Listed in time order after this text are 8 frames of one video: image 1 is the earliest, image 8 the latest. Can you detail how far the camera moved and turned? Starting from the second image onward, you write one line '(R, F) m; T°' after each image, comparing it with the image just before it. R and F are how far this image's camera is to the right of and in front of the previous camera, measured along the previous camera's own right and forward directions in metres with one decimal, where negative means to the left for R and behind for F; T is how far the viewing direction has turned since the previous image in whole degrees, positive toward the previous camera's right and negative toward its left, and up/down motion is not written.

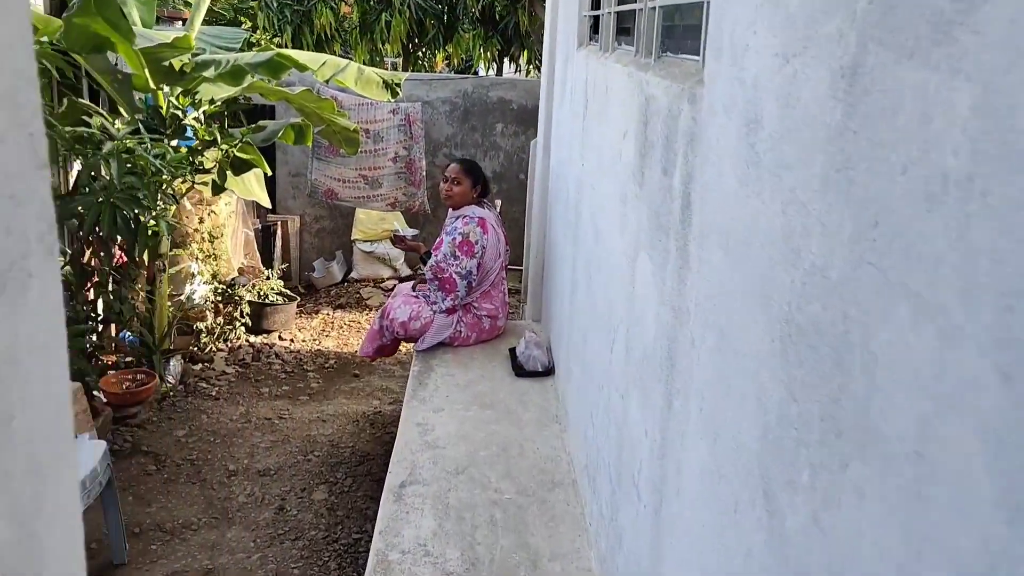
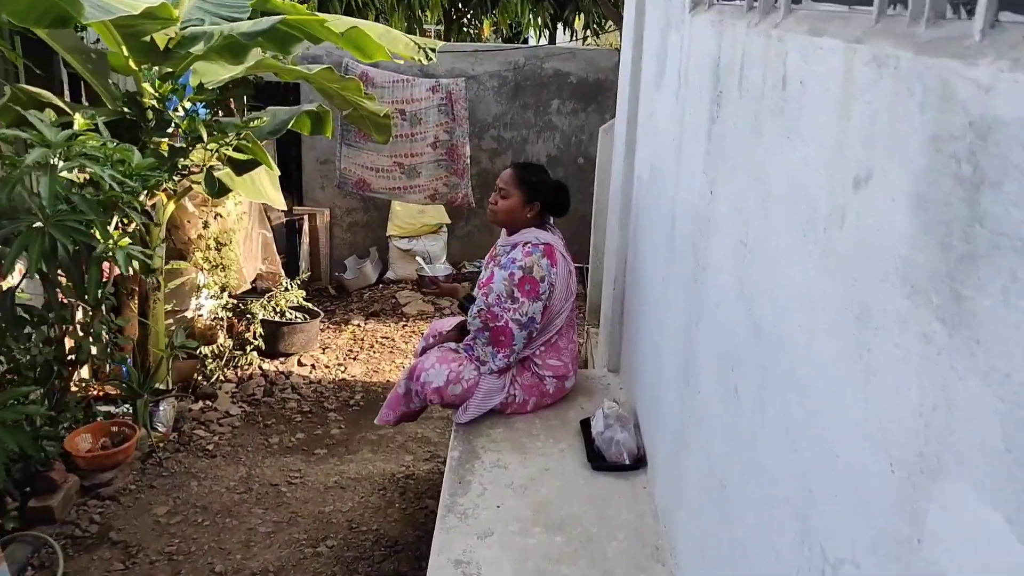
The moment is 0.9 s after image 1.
(-0.1, +1.1) m; -3°
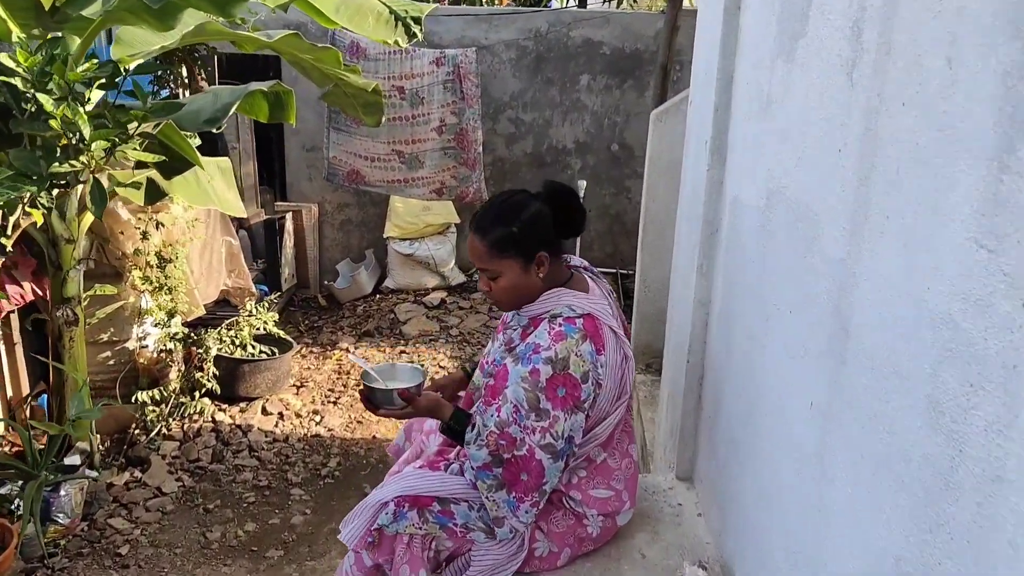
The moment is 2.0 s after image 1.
(0.0, +1.2) m; -1°
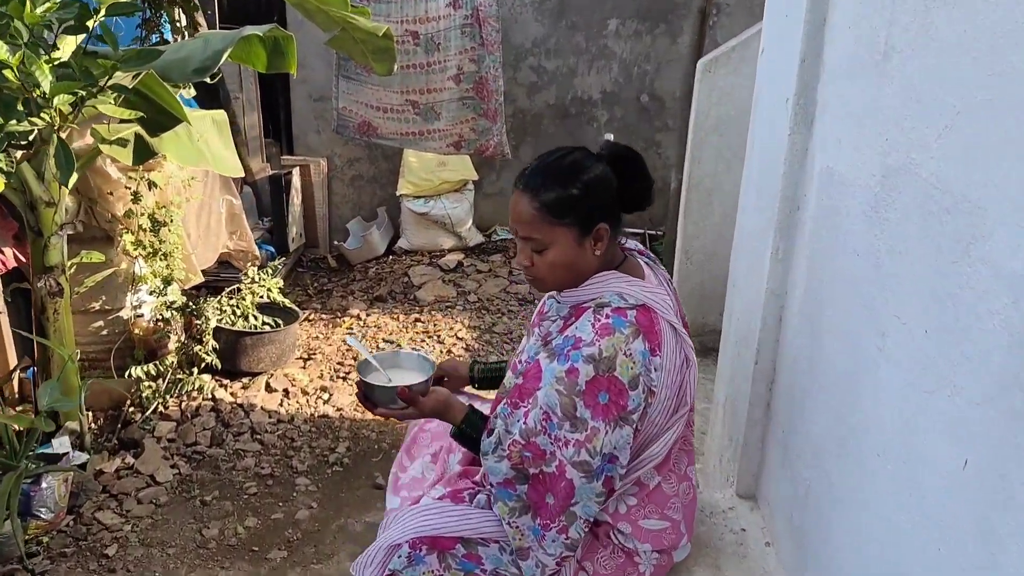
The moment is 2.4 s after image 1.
(-0.1, +0.4) m; -1°
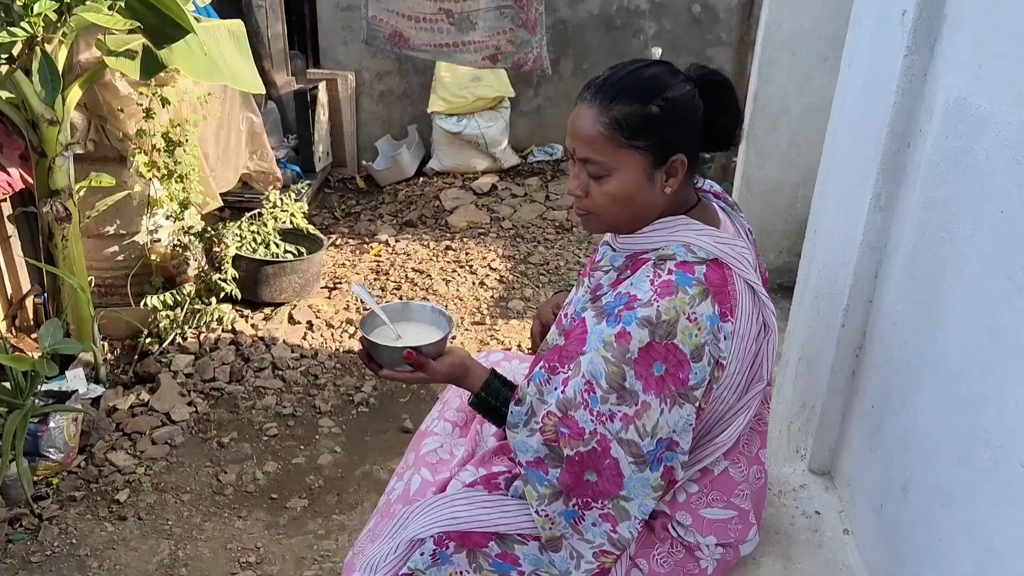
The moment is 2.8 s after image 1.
(0.0, +0.3) m; -2°
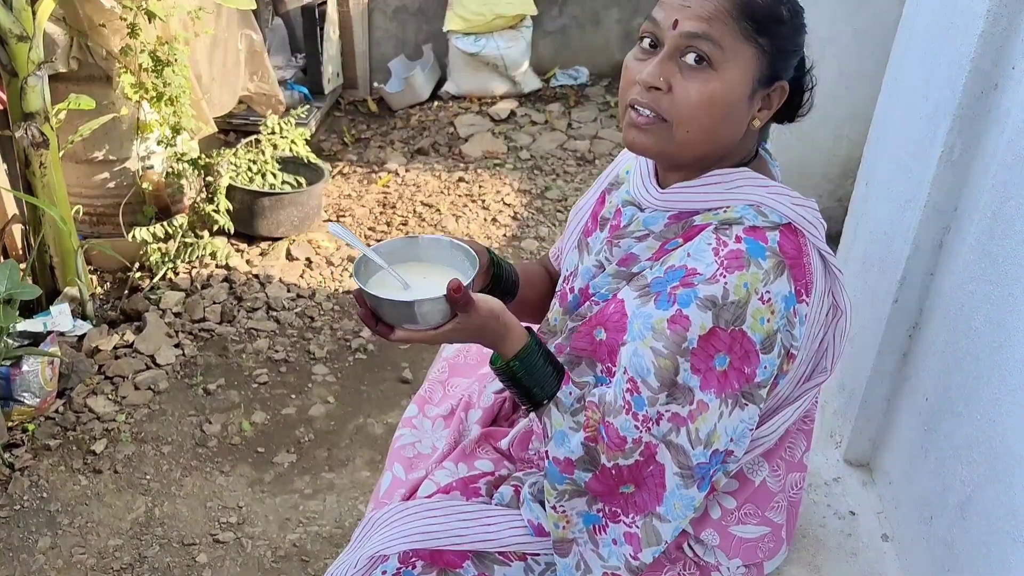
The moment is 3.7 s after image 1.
(+0.1, +0.3) m; -2°
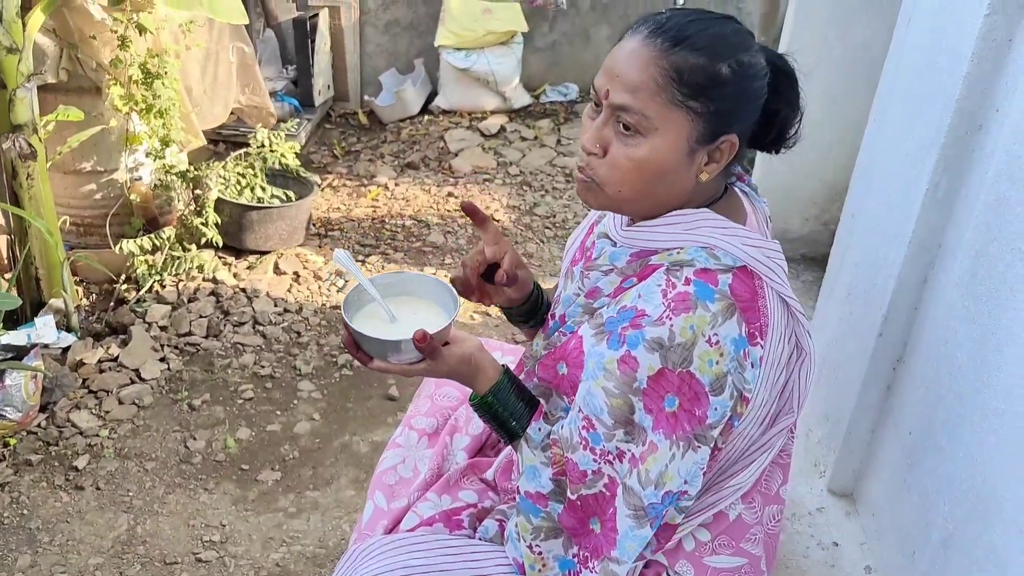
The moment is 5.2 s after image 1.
(0.0, 0.0) m; +1°
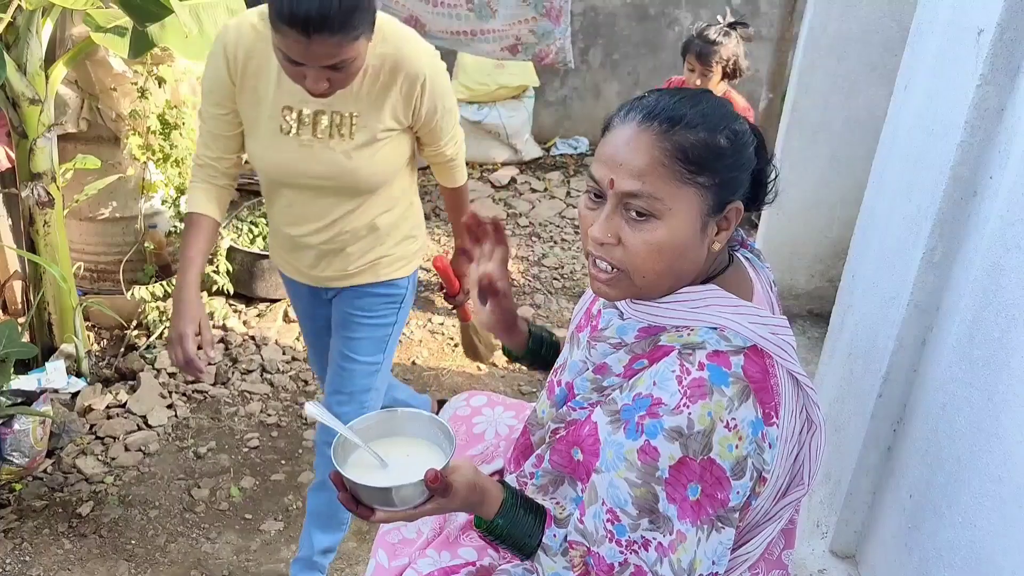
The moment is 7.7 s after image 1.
(0.0, 0.0) m; -1°
